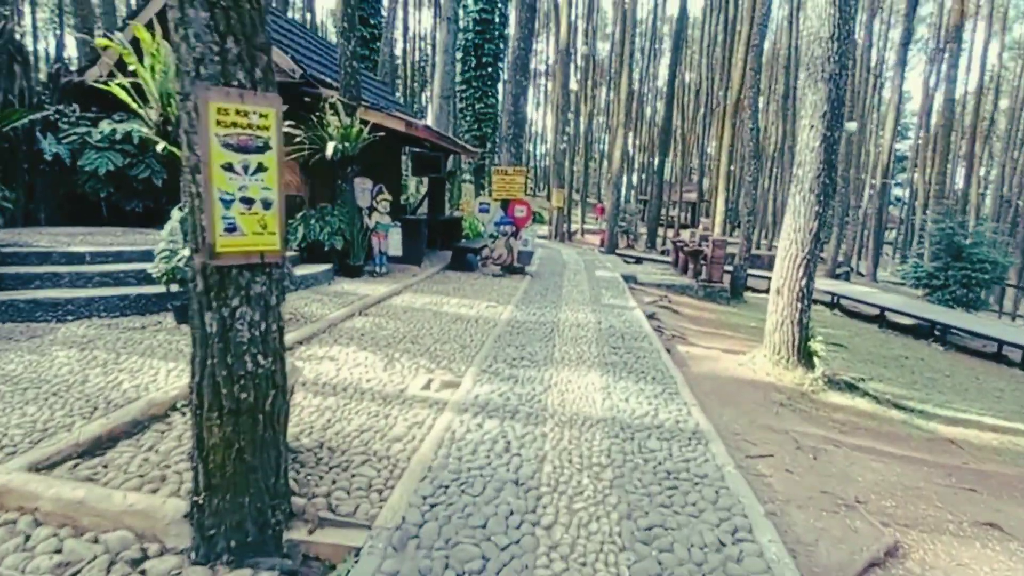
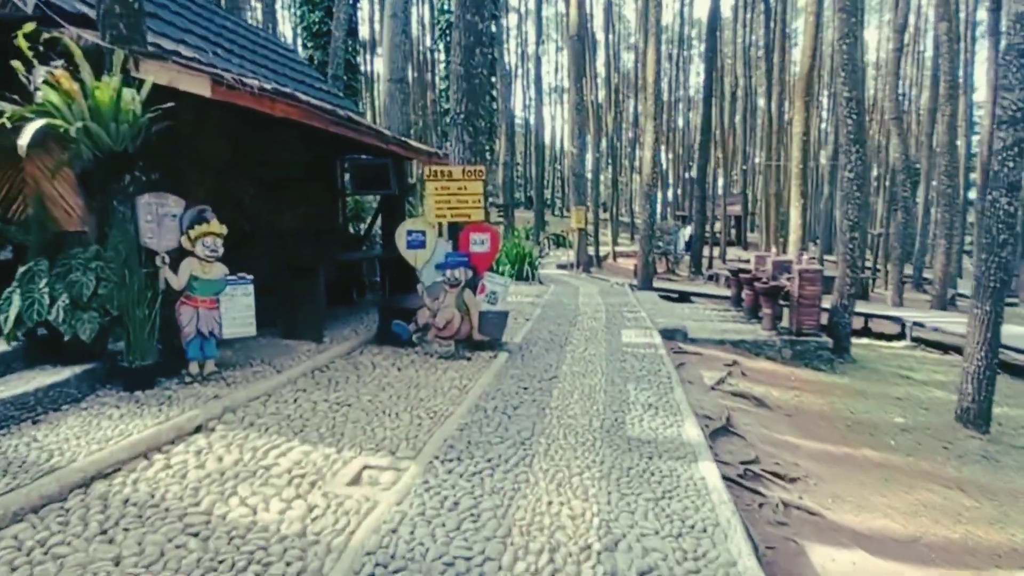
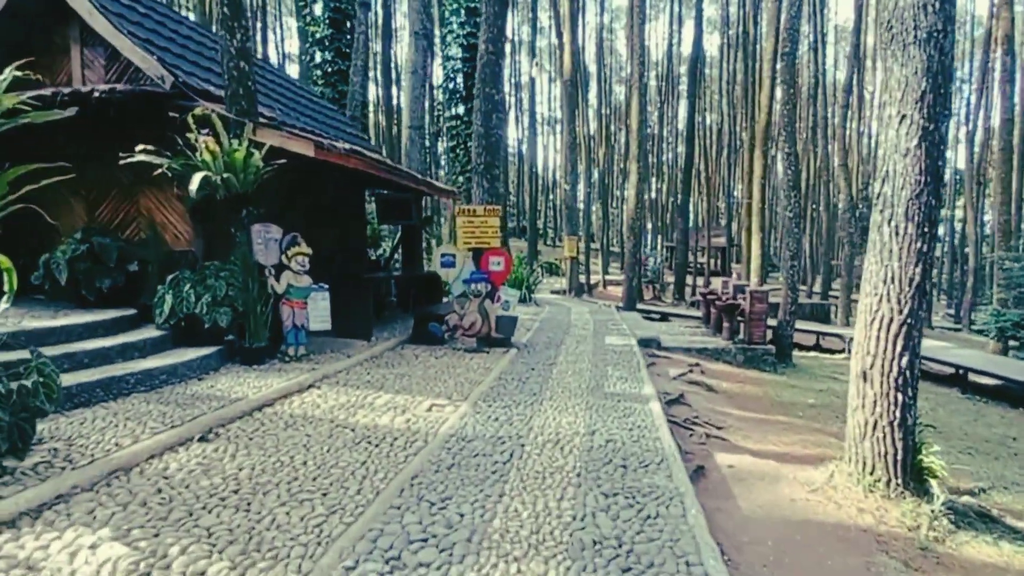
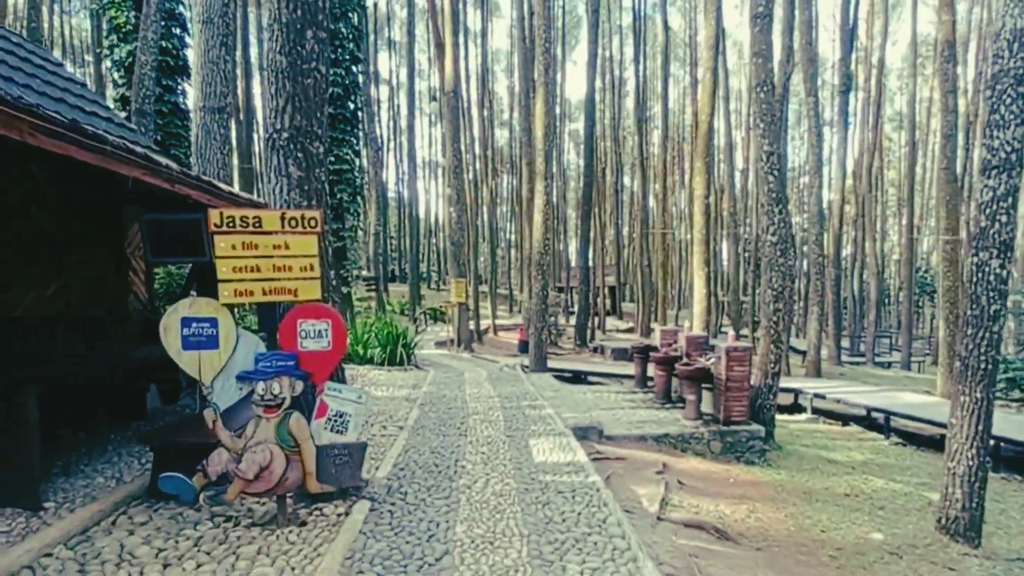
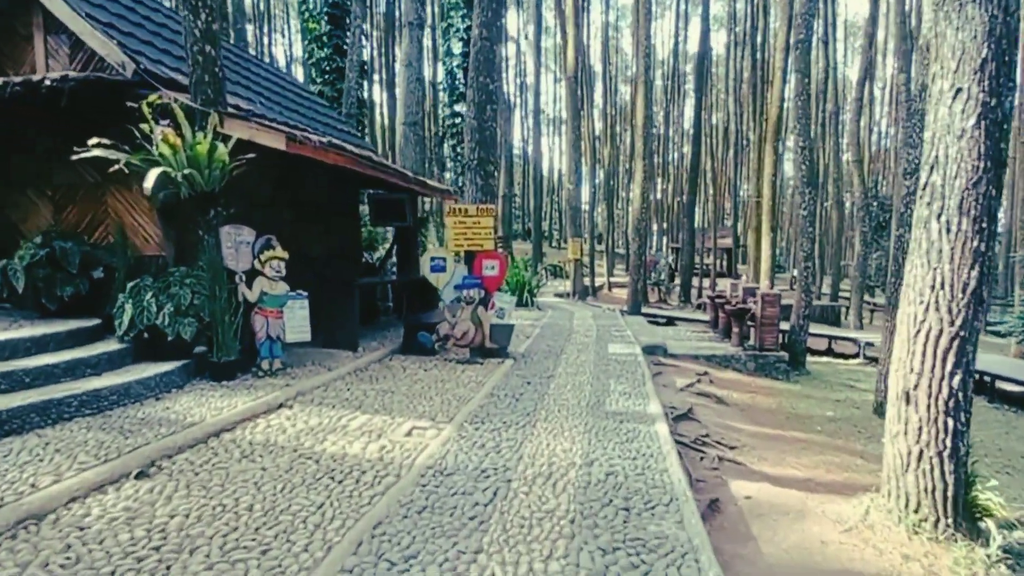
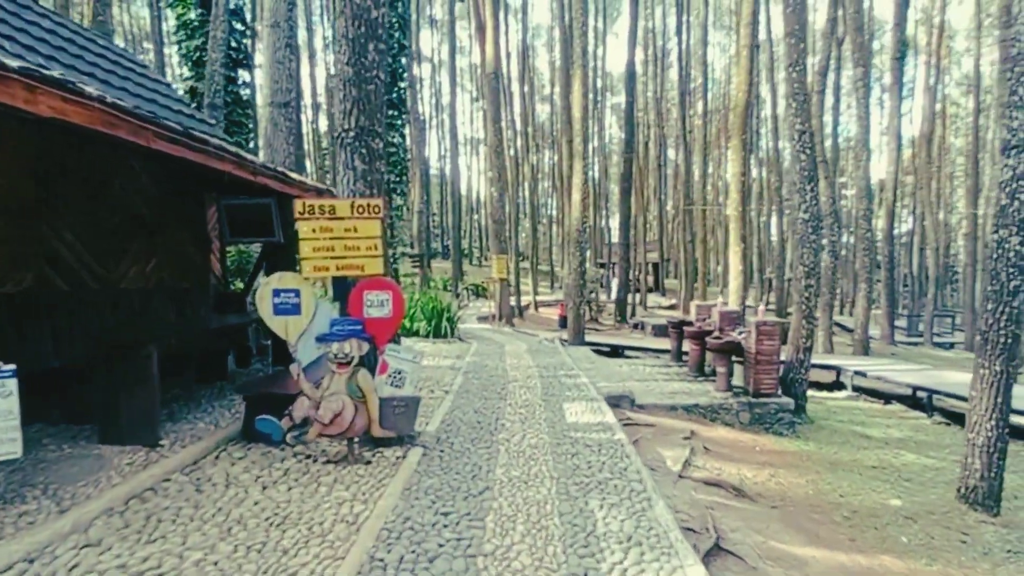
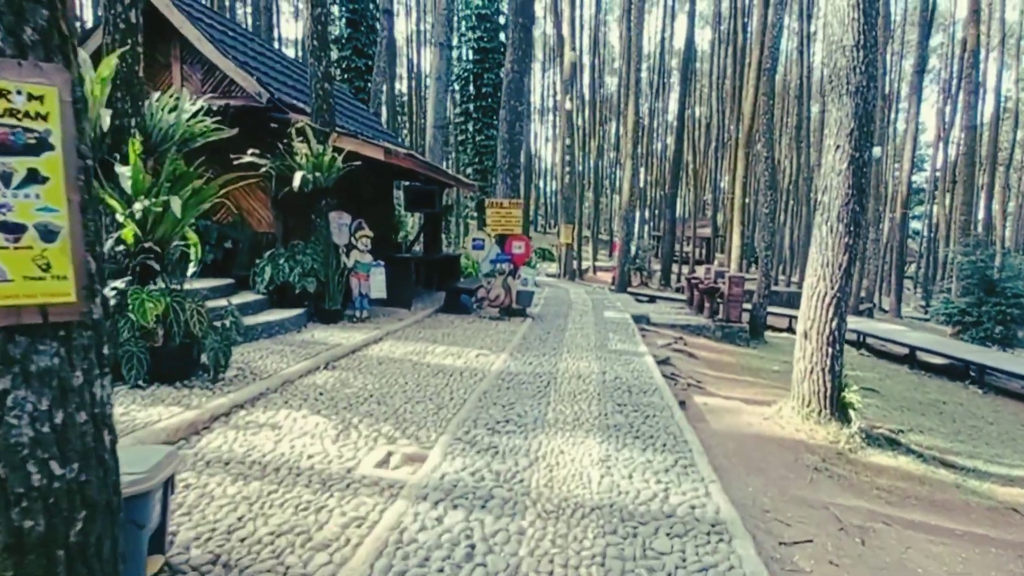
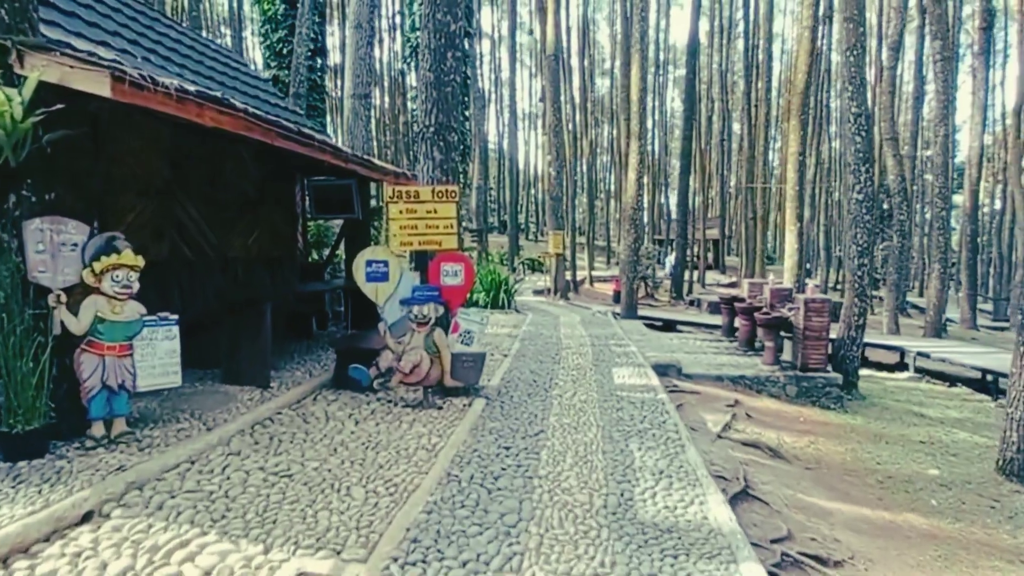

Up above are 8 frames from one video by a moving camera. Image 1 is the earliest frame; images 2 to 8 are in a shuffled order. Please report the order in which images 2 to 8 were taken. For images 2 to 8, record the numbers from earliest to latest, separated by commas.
7, 3, 5, 2, 8, 6, 4
